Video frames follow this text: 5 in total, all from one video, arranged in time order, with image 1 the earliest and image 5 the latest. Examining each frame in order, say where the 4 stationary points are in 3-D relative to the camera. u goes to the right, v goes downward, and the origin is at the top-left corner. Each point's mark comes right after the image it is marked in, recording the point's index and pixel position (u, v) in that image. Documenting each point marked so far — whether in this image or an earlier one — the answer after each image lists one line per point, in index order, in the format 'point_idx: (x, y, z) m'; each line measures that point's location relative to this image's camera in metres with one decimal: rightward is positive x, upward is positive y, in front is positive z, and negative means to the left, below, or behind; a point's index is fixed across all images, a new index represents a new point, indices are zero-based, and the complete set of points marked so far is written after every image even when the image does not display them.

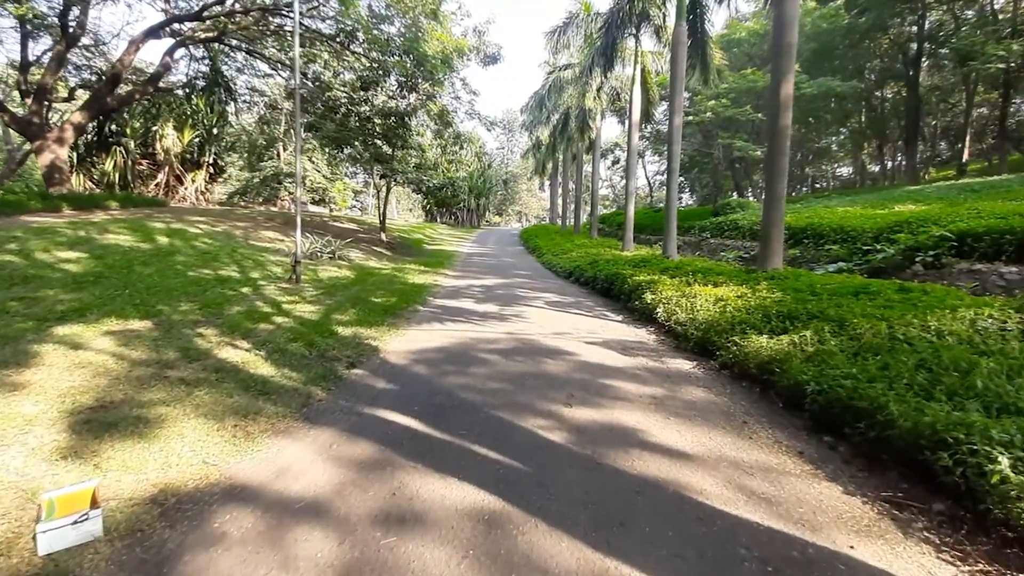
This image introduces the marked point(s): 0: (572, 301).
0: (+1.2, -0.3, +9.6) m
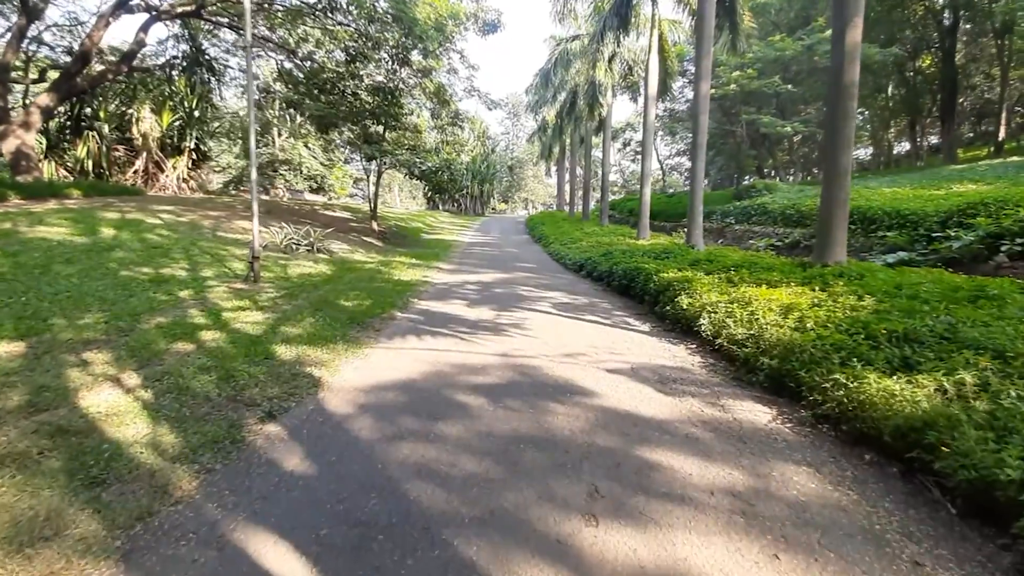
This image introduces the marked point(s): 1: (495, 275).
0: (+1.2, -0.2, +7.9) m
1: (-0.4, +0.3, +11.1) m
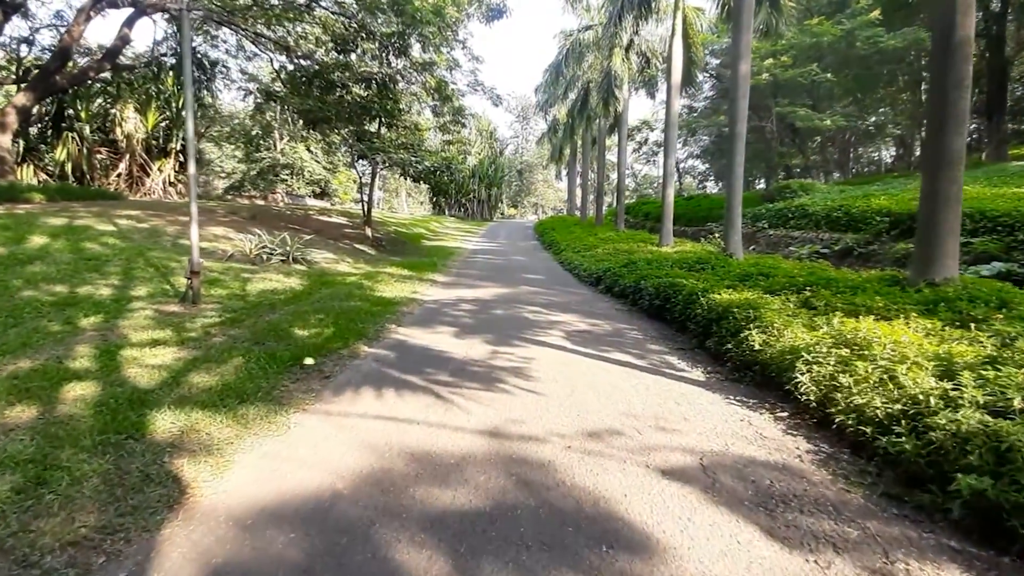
0: (+1.2, -0.5, +6.1) m
1: (-0.3, 0.0, +9.4) m
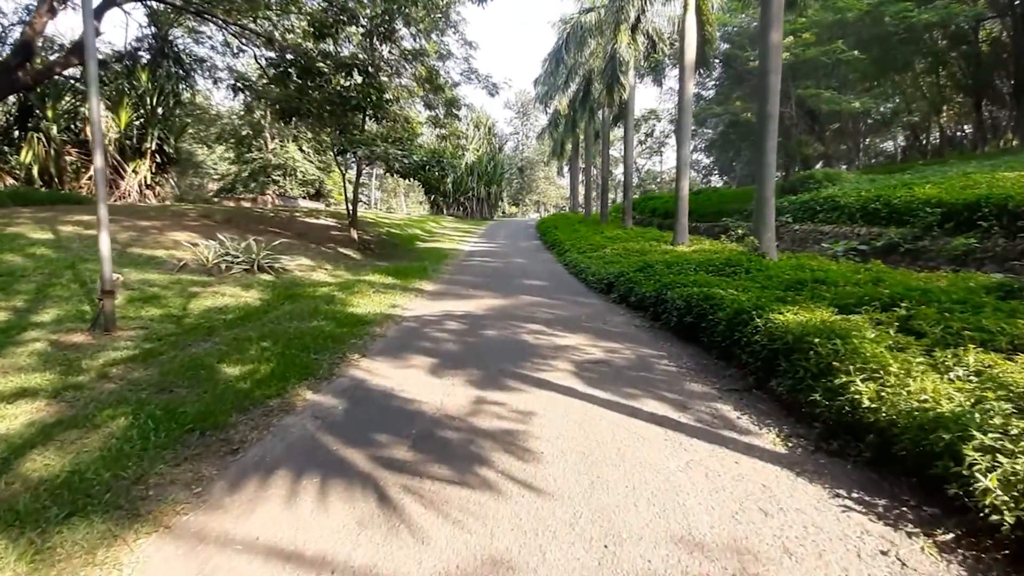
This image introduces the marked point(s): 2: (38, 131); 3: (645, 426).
0: (+1.1, -0.7, +4.7) m
1: (-0.3, -0.2, +8.0) m
2: (-17.9, +5.9, +18.1) m
3: (+0.9, -0.9, +3.2) m
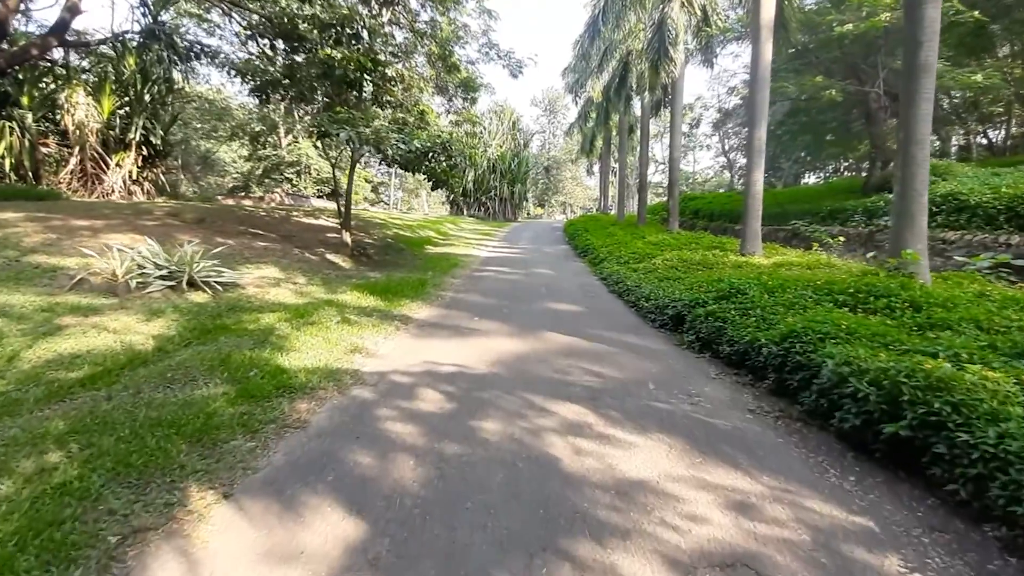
0: (+1.2, -1.1, +1.9) m
1: (-0.1, -0.6, +5.3) m
2: (-17.0, +5.7, +16.3) m
3: (+0.9, -1.3, +0.5) m
